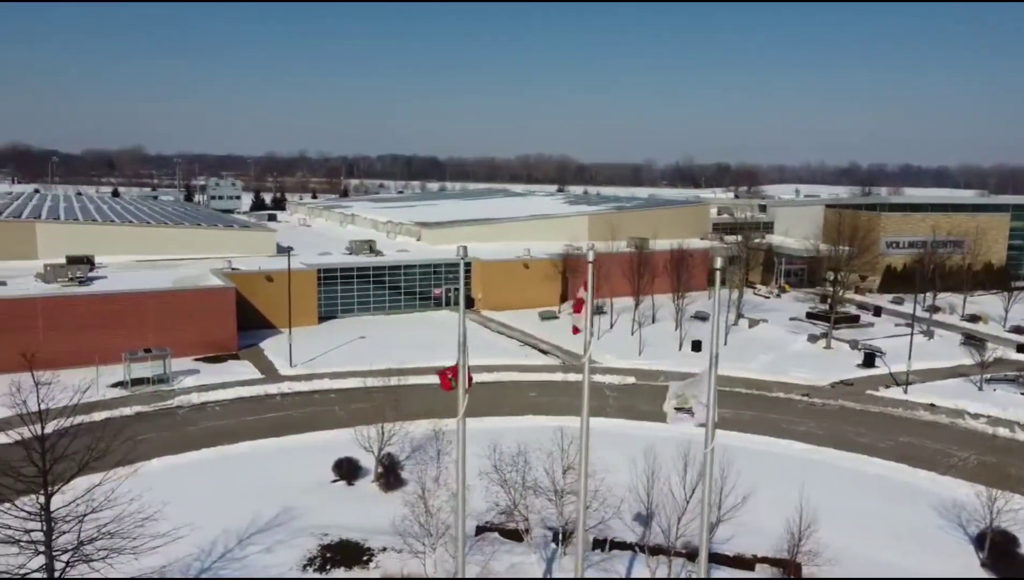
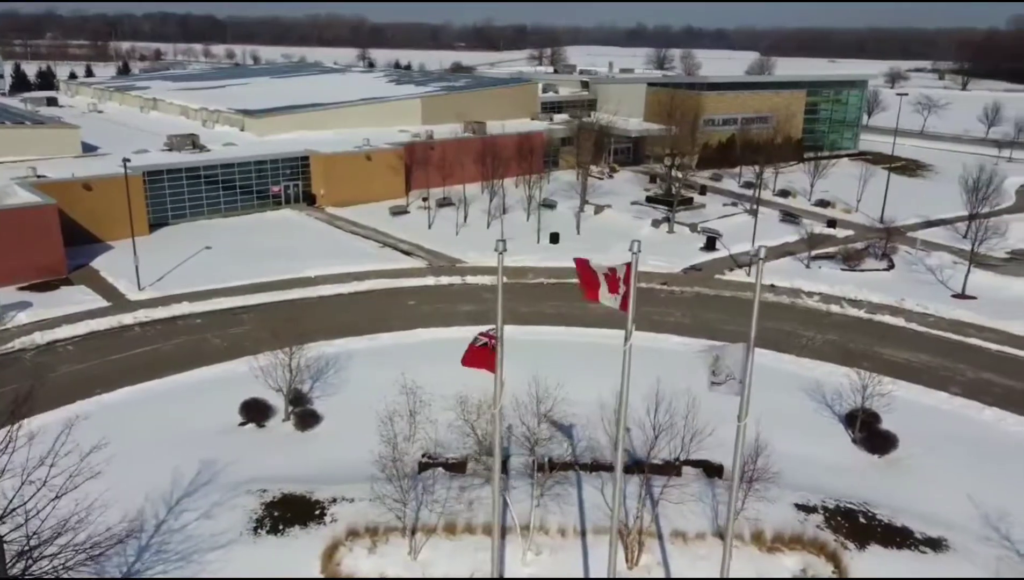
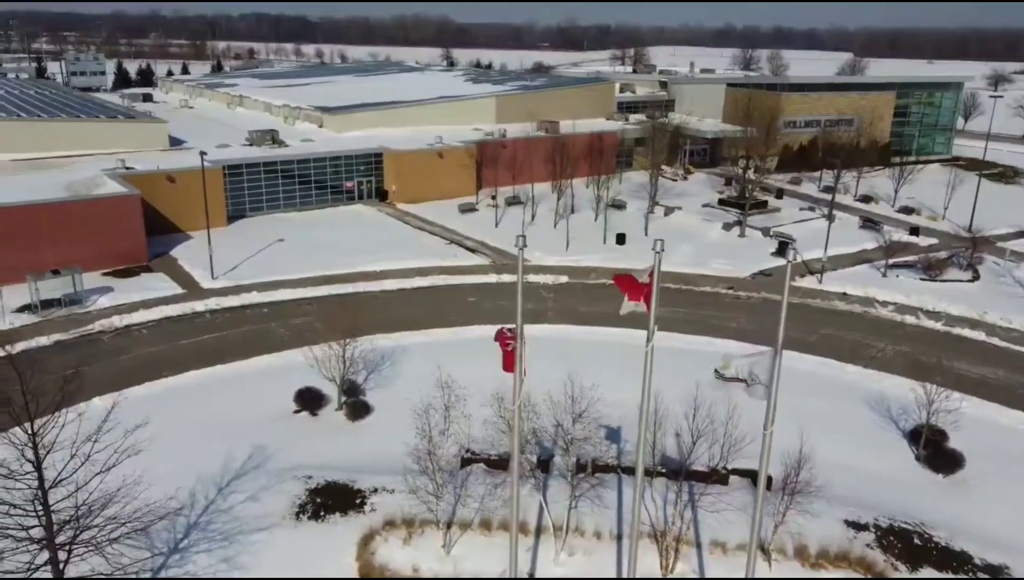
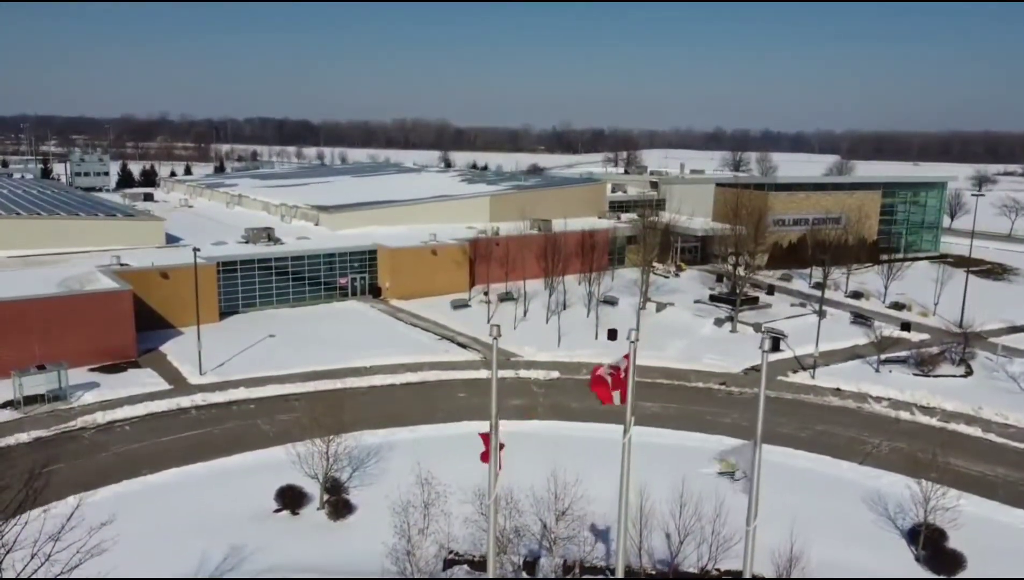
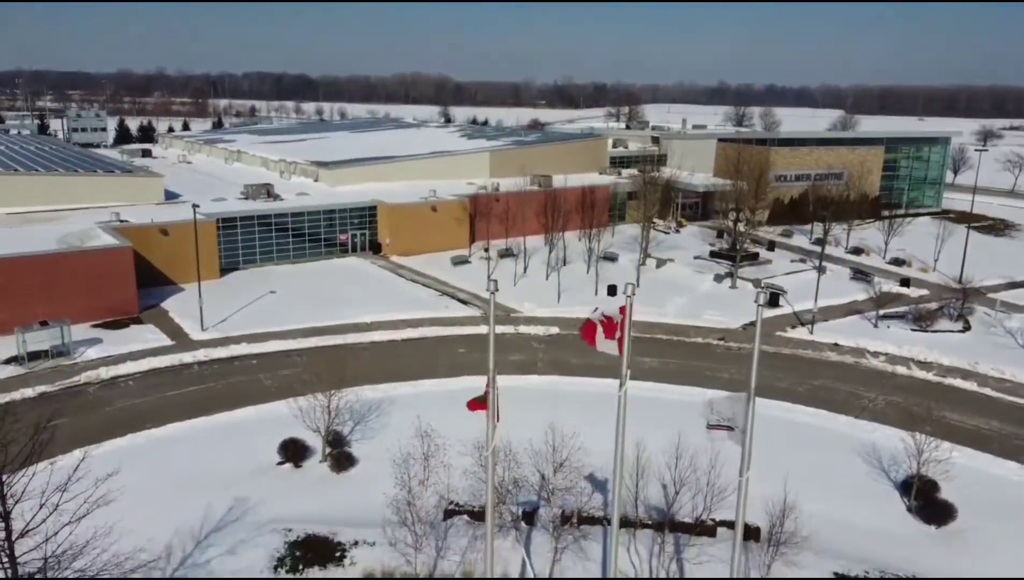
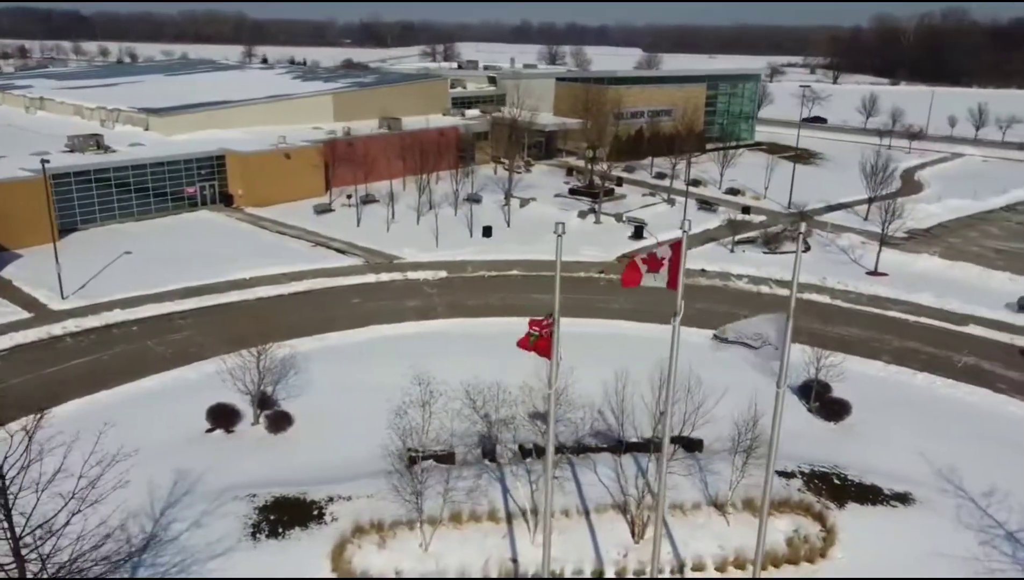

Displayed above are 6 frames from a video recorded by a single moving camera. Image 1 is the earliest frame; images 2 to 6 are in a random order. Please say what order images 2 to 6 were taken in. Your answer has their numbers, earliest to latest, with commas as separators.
4, 5, 3, 2, 6
